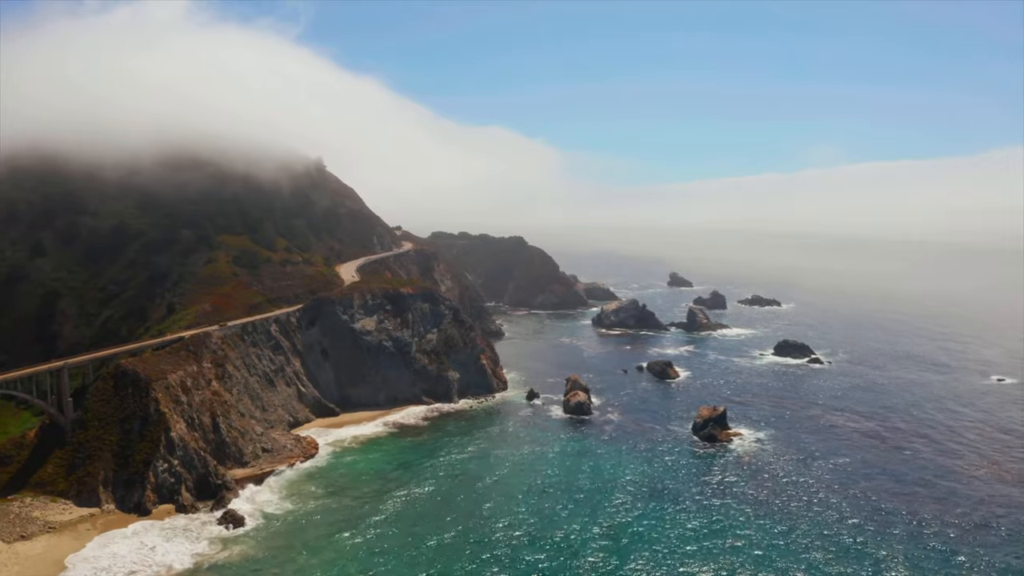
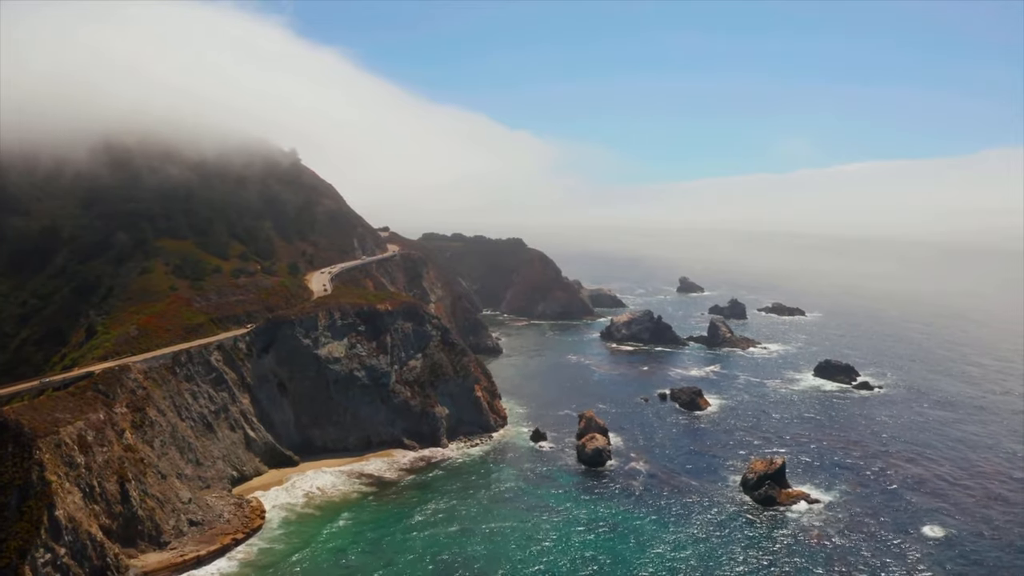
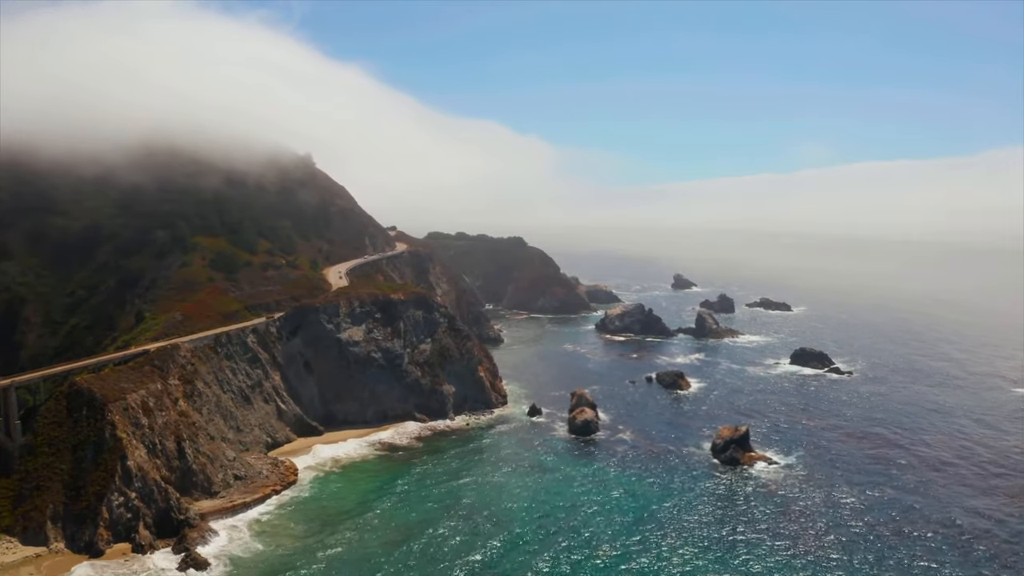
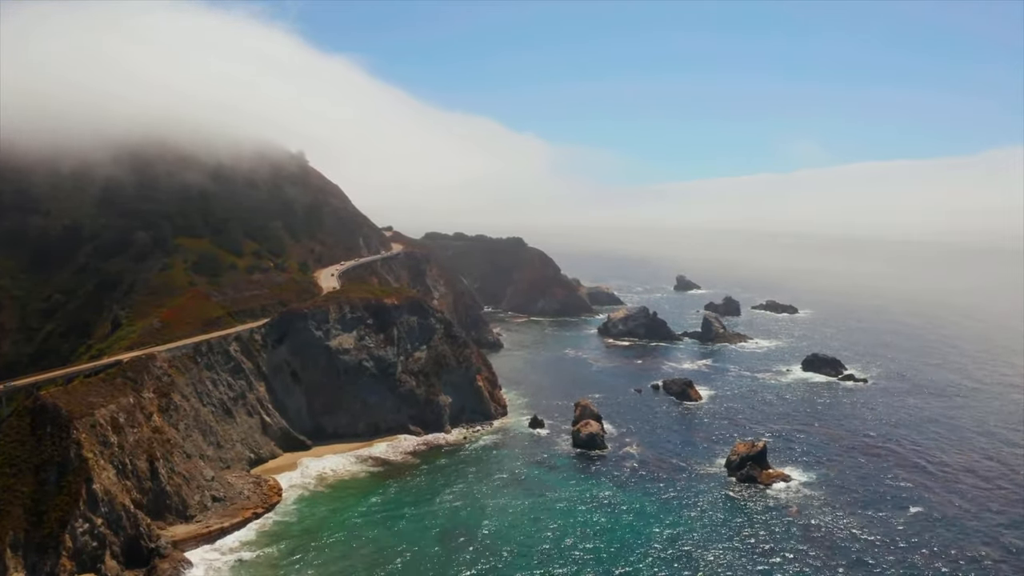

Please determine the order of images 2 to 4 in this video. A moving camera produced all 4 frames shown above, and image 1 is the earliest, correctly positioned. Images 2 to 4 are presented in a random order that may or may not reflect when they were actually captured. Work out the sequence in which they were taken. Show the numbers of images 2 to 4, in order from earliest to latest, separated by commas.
3, 4, 2
